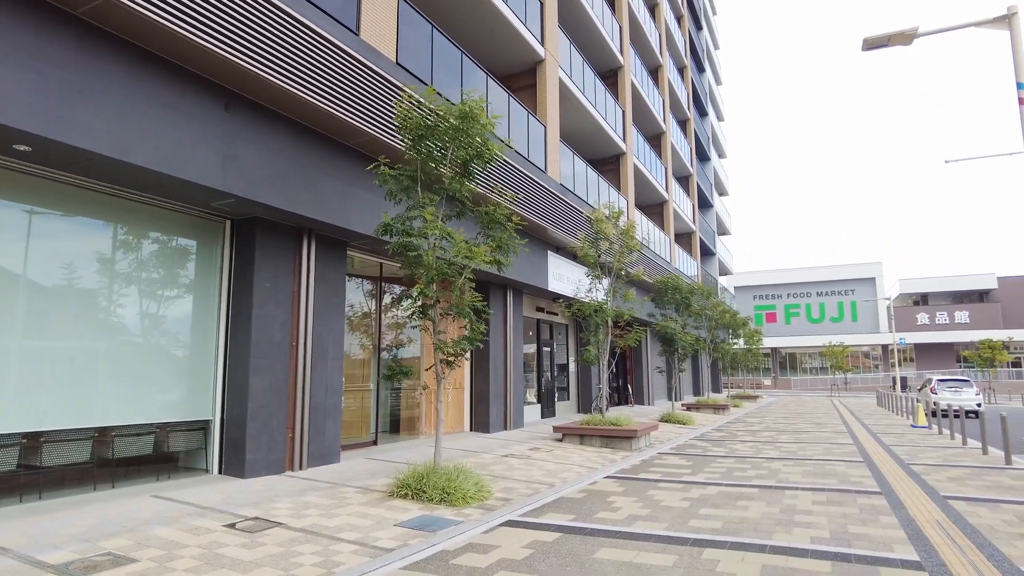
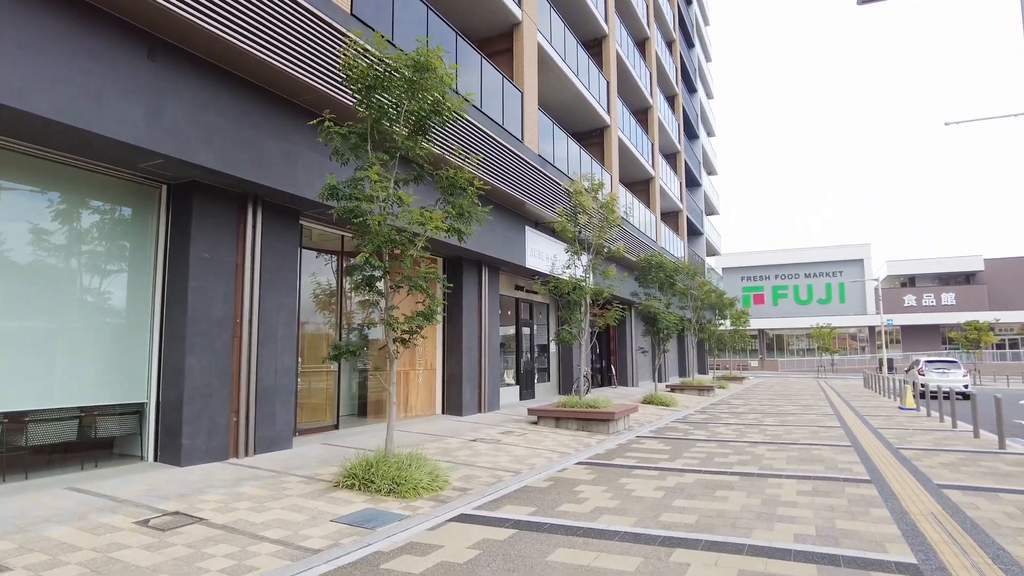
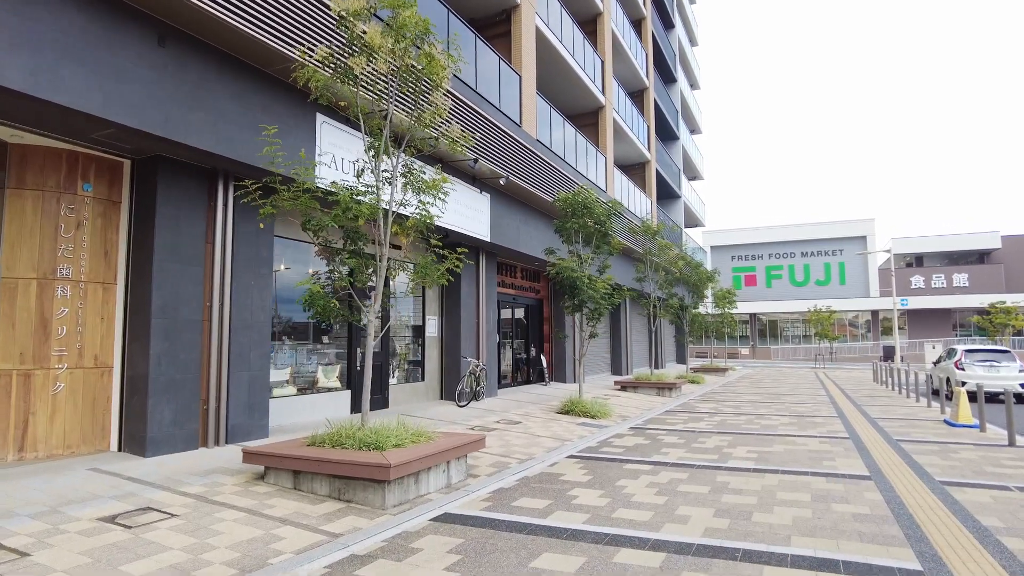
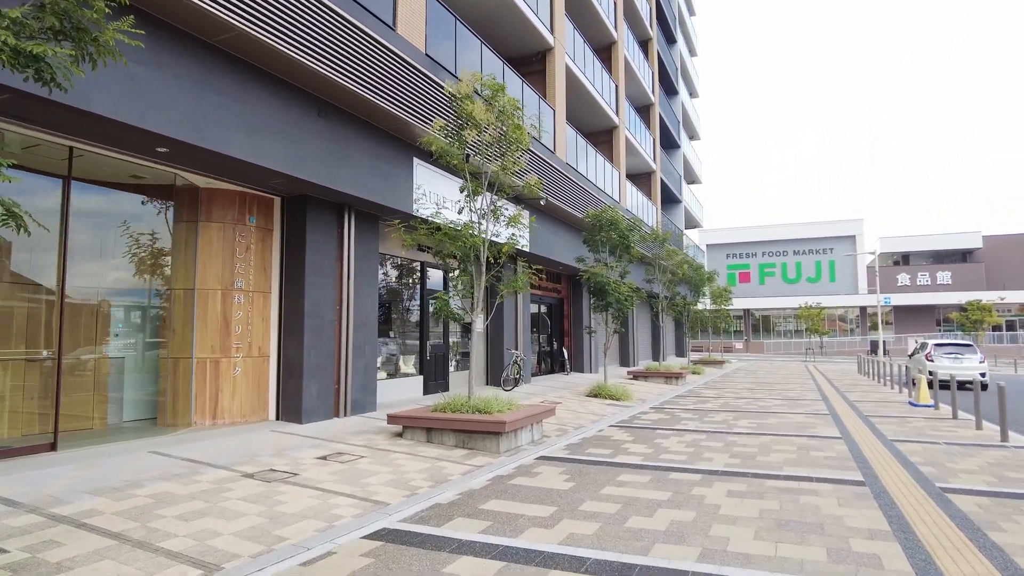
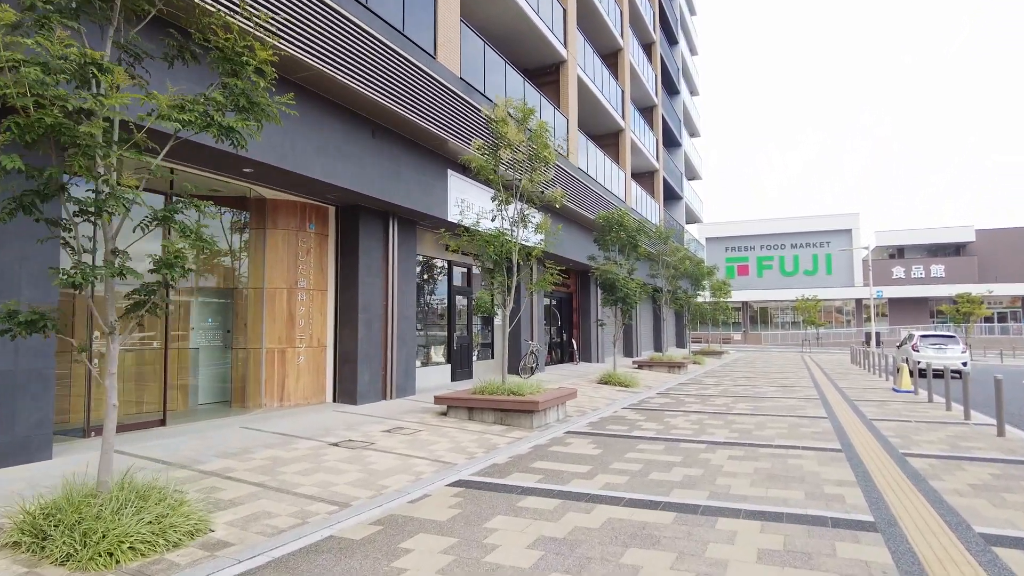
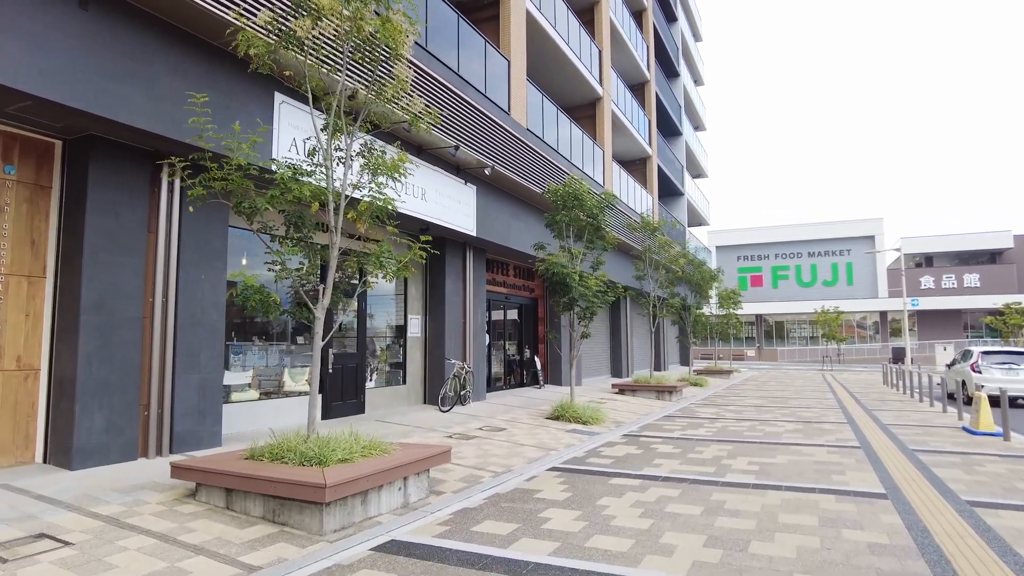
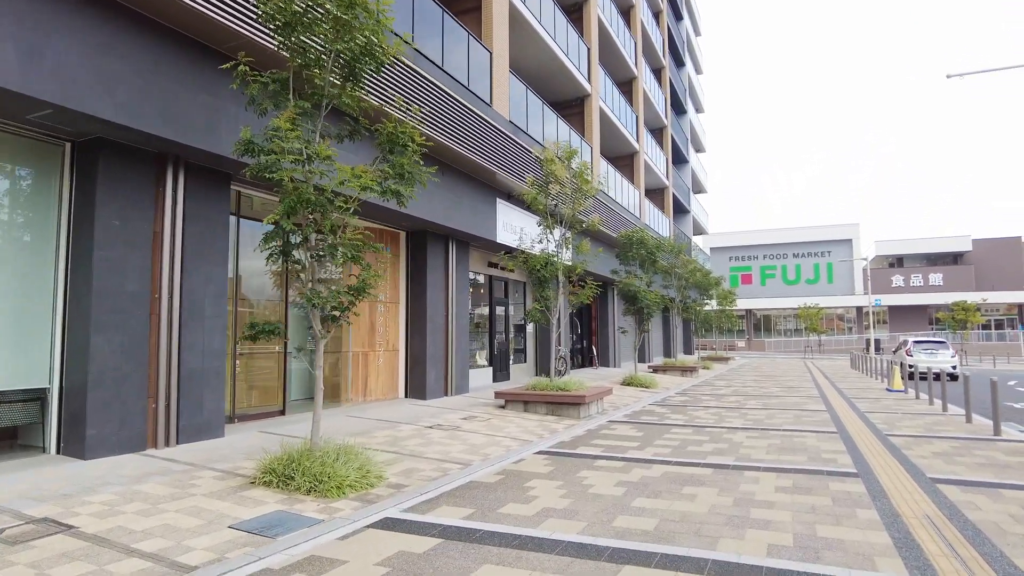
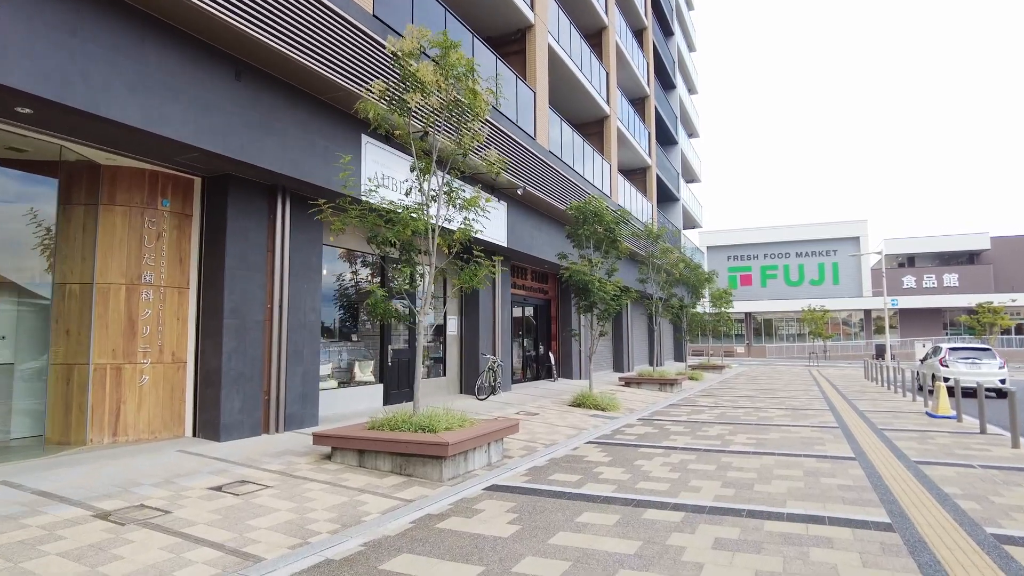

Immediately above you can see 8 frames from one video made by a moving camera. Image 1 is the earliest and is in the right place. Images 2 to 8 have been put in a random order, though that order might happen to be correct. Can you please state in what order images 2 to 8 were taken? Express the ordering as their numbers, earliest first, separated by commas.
2, 7, 5, 4, 8, 3, 6
